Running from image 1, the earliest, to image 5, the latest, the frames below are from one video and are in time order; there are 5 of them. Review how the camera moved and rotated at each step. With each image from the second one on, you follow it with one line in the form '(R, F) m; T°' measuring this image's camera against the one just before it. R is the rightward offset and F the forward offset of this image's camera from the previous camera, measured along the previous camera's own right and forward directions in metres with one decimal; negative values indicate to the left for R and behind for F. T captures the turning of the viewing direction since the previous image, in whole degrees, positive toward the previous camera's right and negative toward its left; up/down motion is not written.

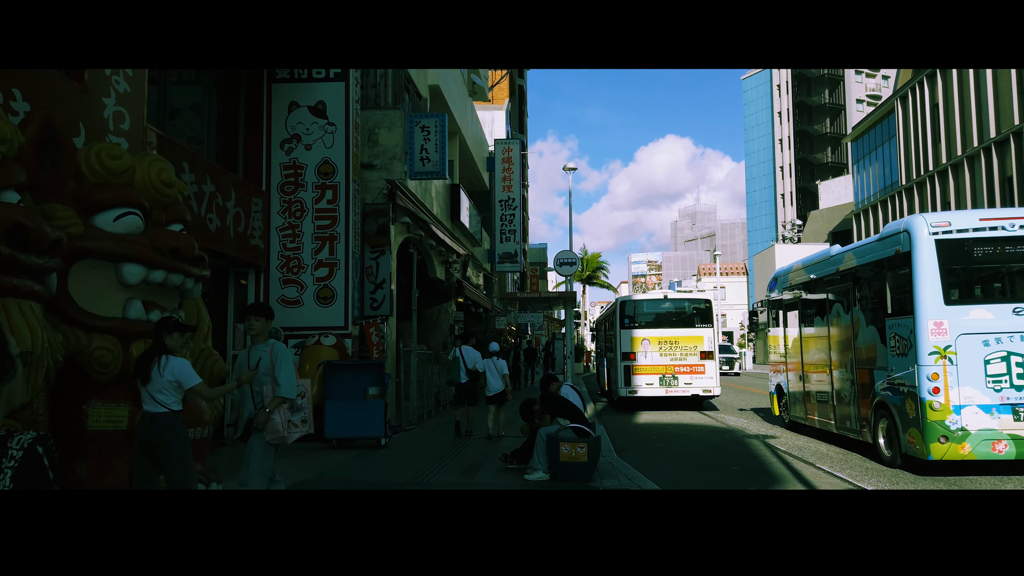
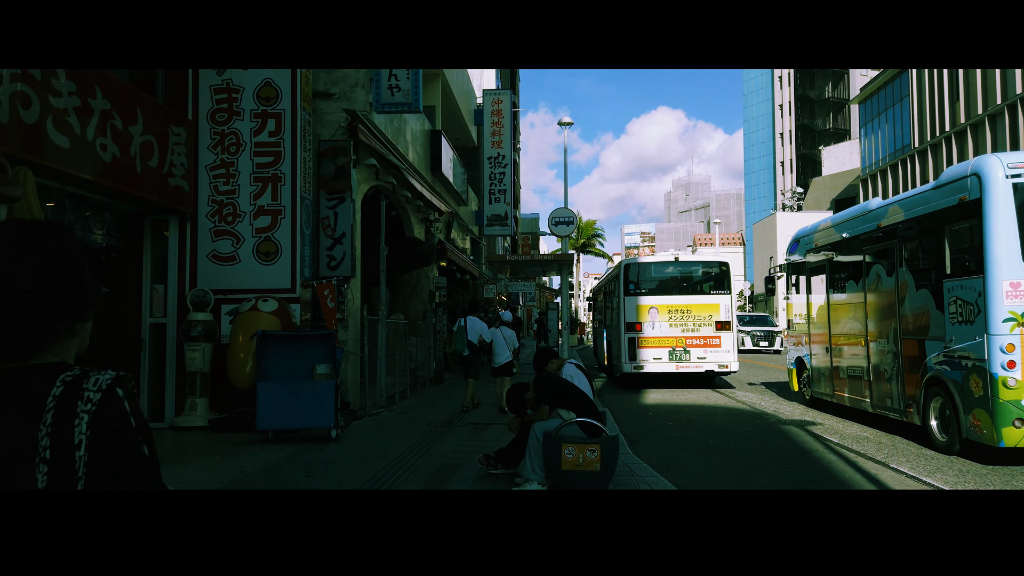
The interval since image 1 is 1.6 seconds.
(+0.1, +2.1) m; +1°
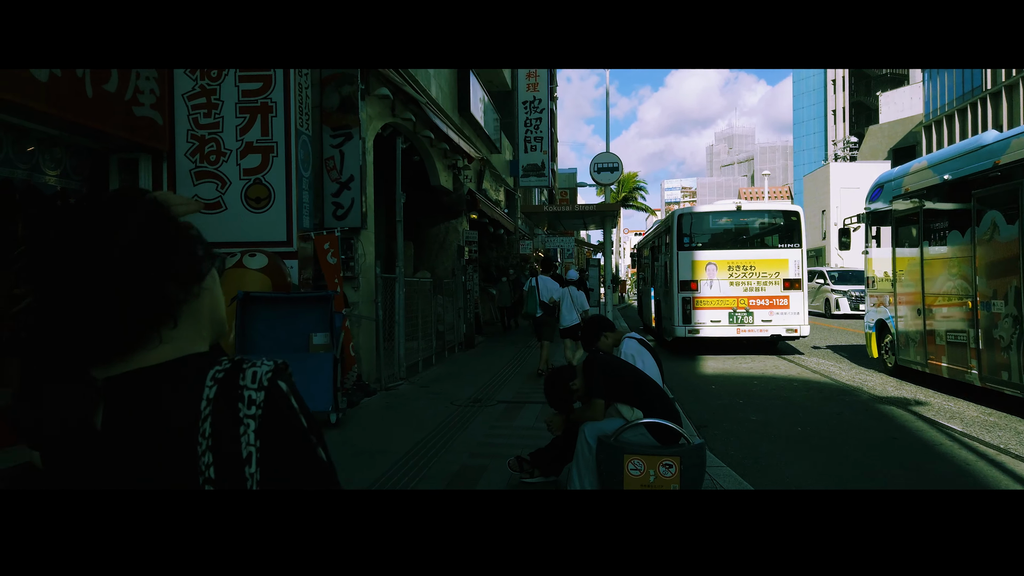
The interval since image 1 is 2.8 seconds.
(0.0, +1.6) m; -3°
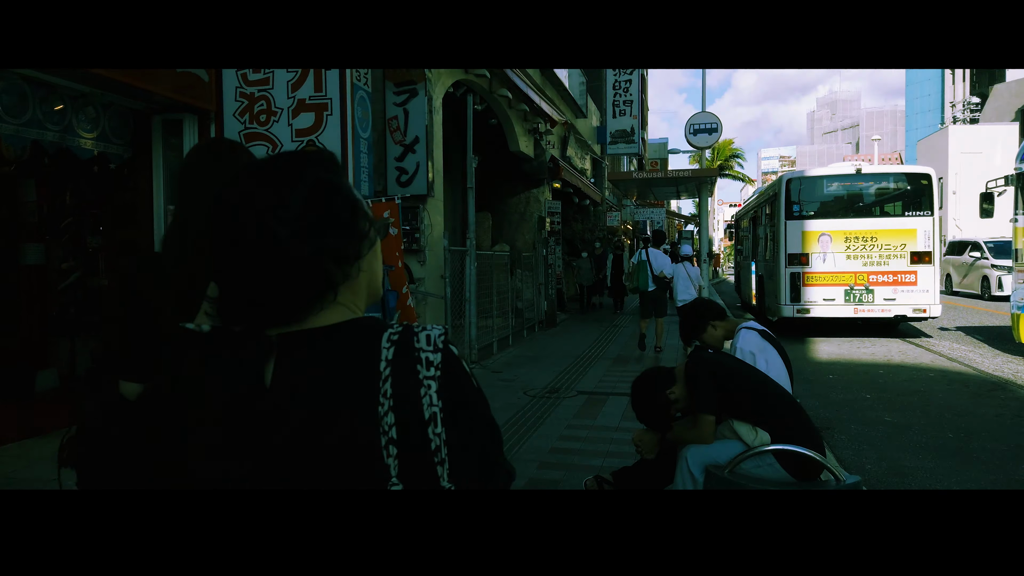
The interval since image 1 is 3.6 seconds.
(0.0, +1.0) m; -7°
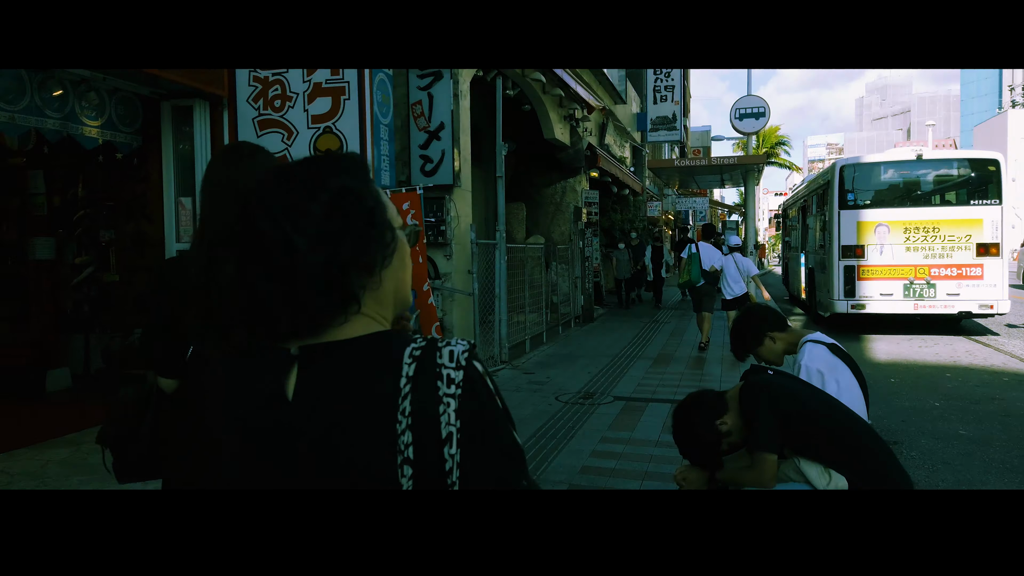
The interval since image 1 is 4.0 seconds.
(+0.1, +0.5) m; -3°
